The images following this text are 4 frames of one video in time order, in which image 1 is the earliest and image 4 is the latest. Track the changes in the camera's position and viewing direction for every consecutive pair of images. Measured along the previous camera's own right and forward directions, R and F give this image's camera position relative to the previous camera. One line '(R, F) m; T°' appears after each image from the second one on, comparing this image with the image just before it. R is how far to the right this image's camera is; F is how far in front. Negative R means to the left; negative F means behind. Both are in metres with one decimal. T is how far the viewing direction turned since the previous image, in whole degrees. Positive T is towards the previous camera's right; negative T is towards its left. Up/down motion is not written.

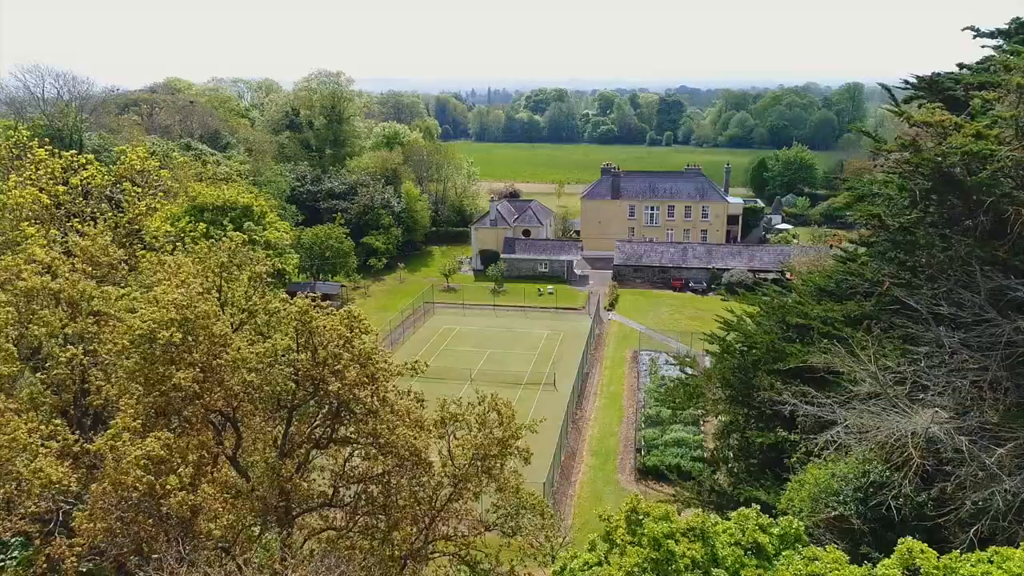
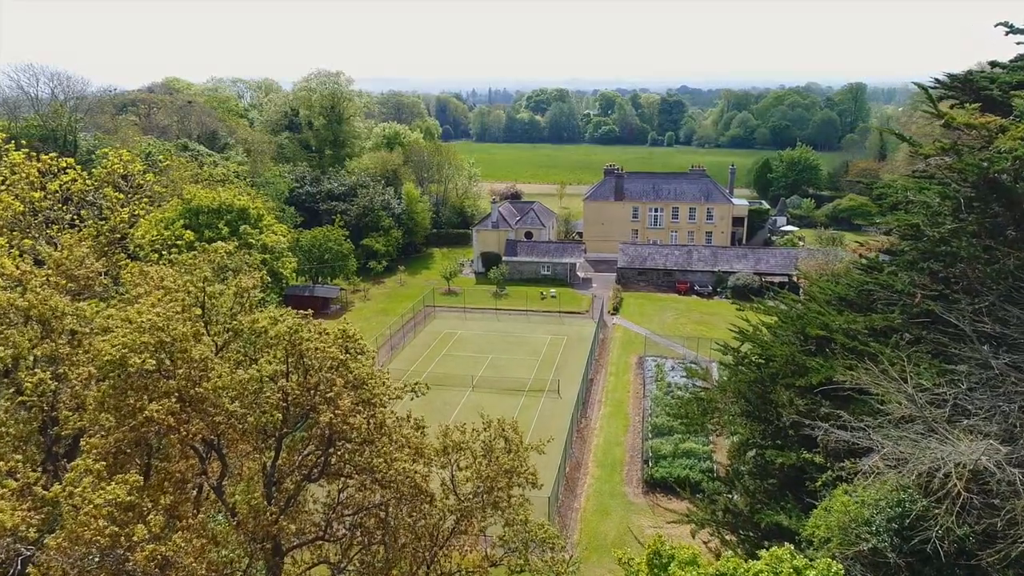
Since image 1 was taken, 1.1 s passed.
(-0.1, +0.8) m; 0°
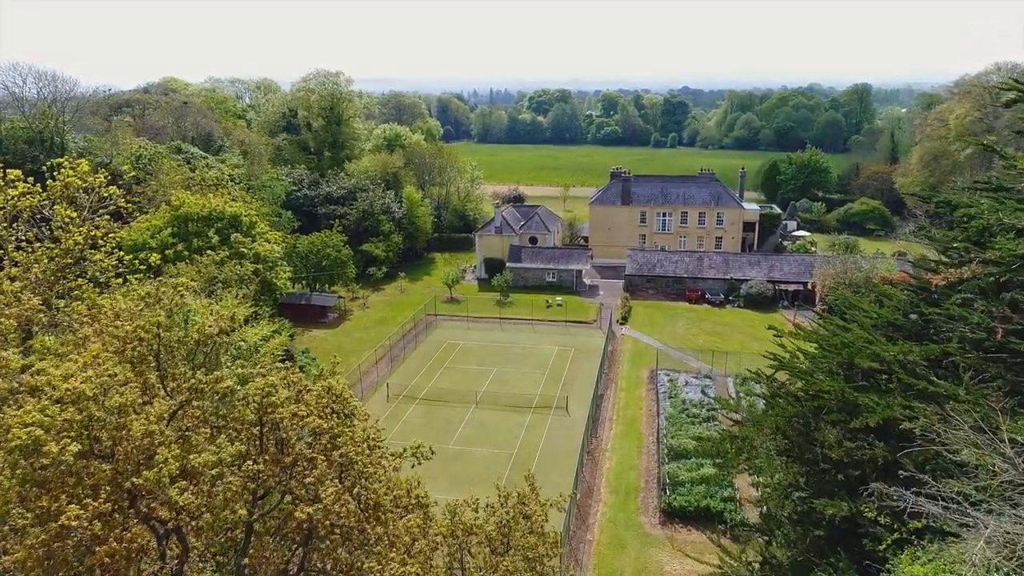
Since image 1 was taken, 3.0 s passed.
(-0.3, +1.8) m; 0°
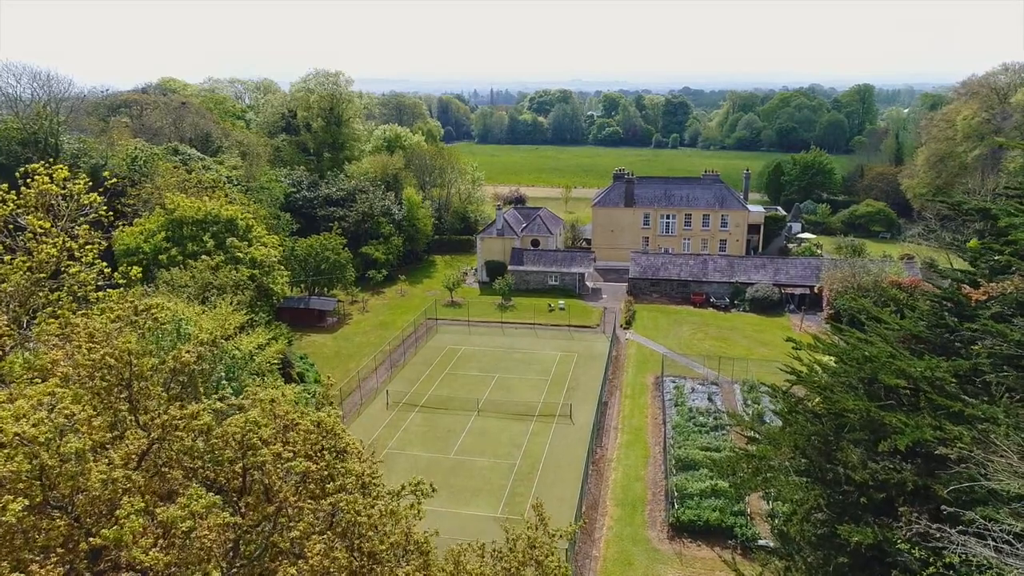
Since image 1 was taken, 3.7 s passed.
(-0.1, +0.8) m; 0°
